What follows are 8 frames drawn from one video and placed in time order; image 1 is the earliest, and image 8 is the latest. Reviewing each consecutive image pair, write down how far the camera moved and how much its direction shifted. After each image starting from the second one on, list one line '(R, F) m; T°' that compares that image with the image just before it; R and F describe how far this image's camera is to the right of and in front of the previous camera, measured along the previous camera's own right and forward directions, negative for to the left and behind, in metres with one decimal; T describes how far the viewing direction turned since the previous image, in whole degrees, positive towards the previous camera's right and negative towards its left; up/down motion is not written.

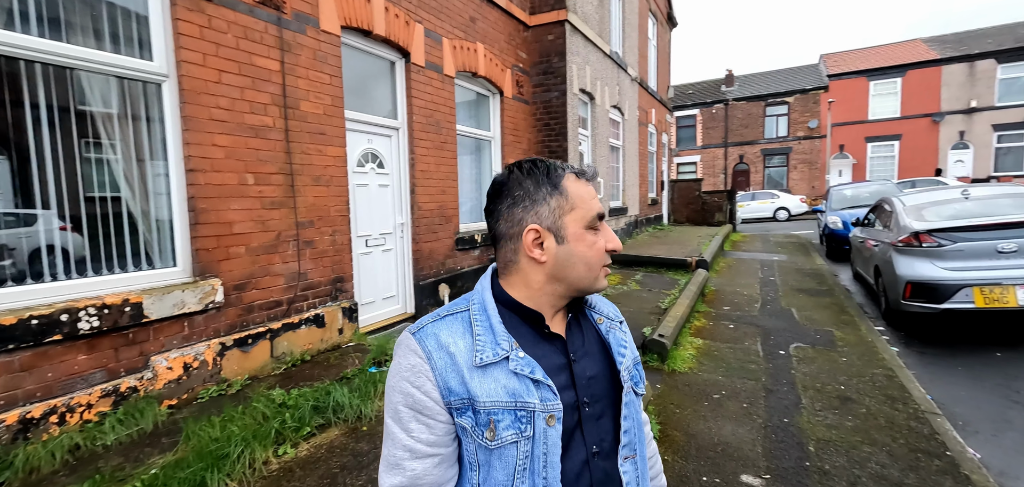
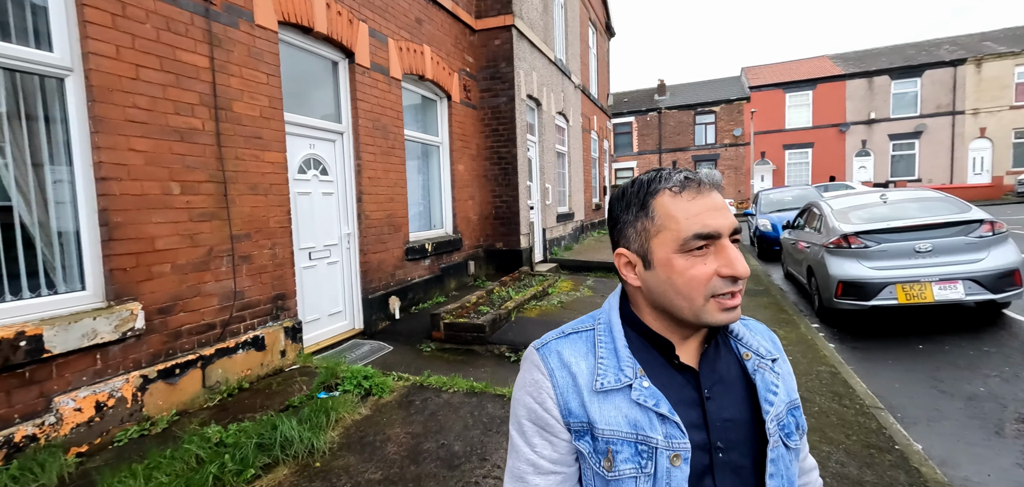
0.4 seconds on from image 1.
(-0.1, +0.2) m; +7°
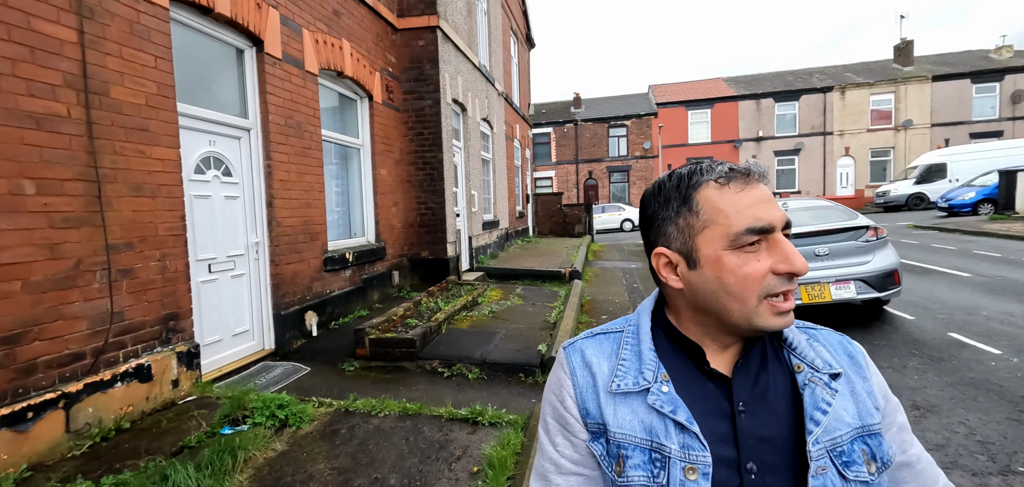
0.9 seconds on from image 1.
(-0.1, +0.2) m; +10°
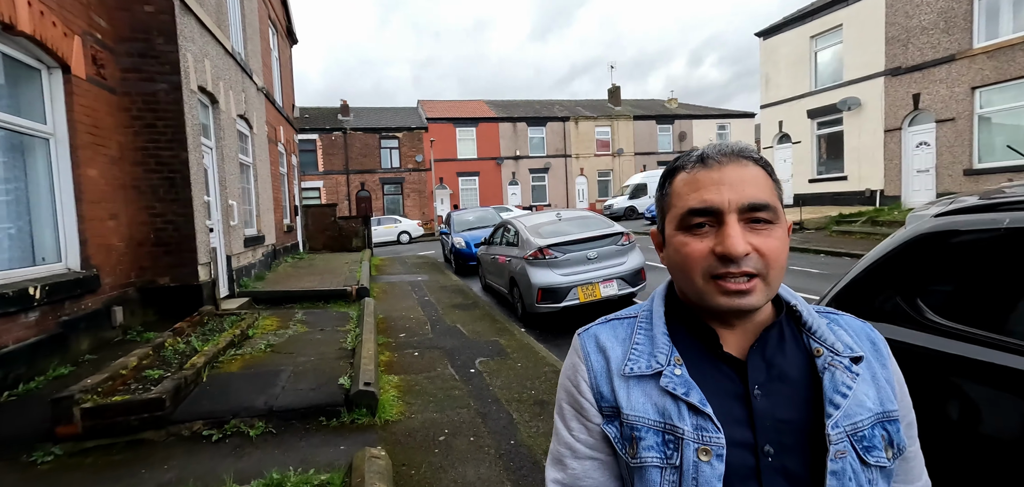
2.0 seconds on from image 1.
(-0.2, +0.4) m; +27°
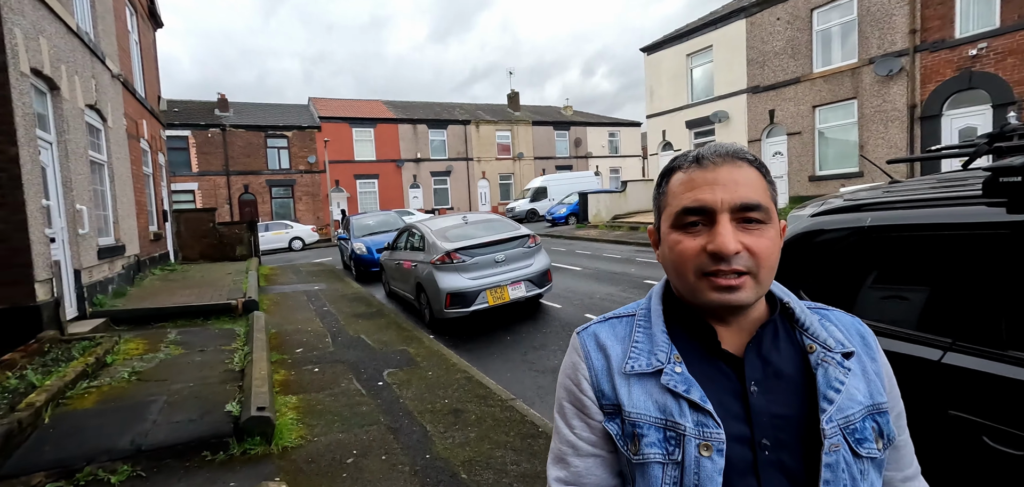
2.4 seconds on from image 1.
(0.0, +0.1) m; +12°
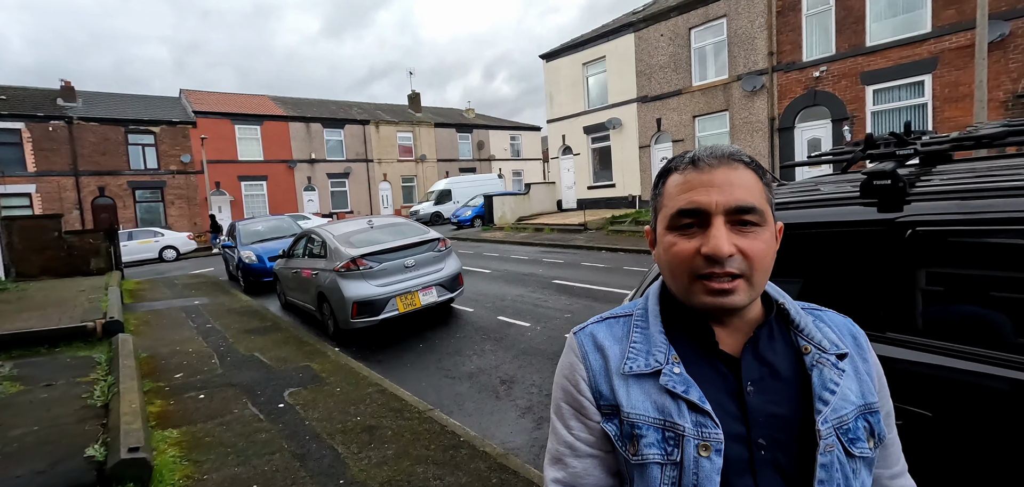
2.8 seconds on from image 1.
(-0.1, +0.1) m; +12°
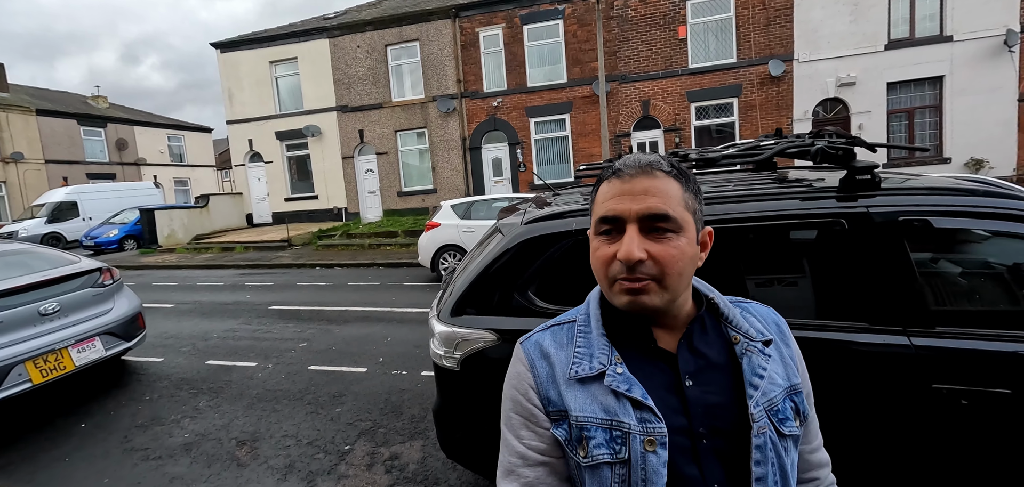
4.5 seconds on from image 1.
(-0.3, +0.3) m; +35°
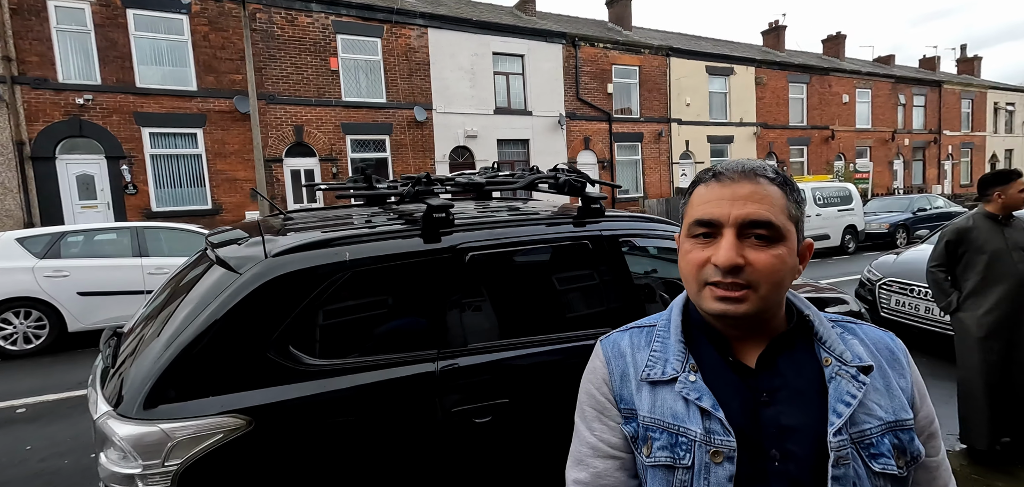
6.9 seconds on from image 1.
(-0.3, +0.3) m; +41°
